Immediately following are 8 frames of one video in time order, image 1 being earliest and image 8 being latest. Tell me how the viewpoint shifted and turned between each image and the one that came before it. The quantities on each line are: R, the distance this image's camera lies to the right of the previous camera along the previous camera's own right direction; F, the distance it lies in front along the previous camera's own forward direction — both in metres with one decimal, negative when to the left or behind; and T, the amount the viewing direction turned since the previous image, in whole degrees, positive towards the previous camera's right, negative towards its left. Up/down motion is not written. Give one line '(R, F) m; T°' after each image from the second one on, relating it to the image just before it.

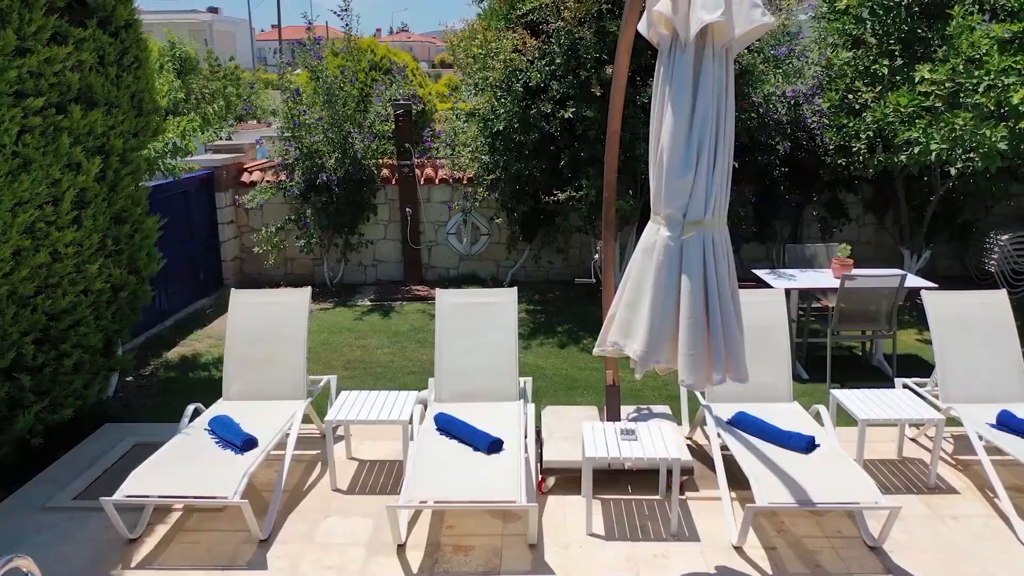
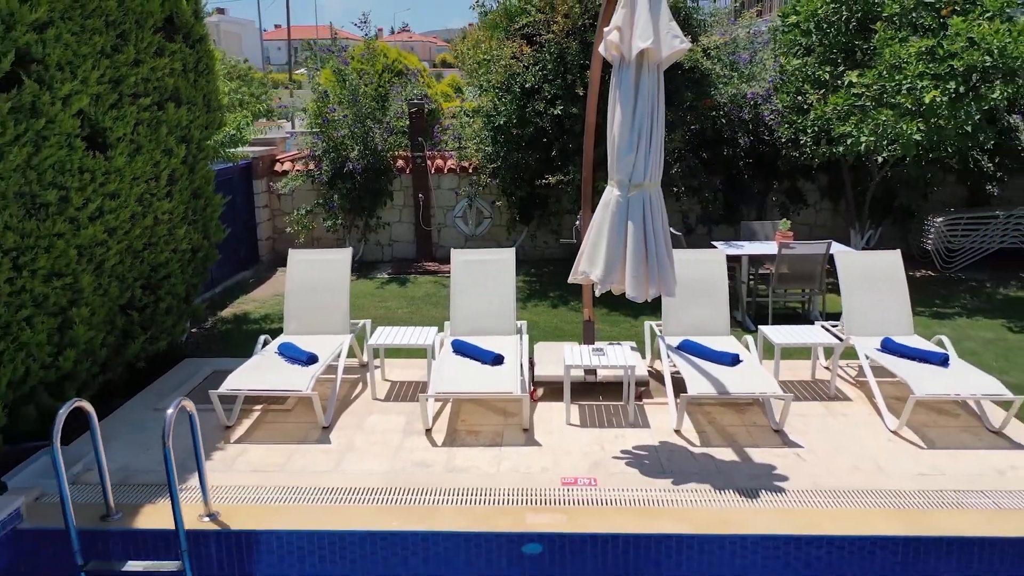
(0.0, -1.2) m; 0°
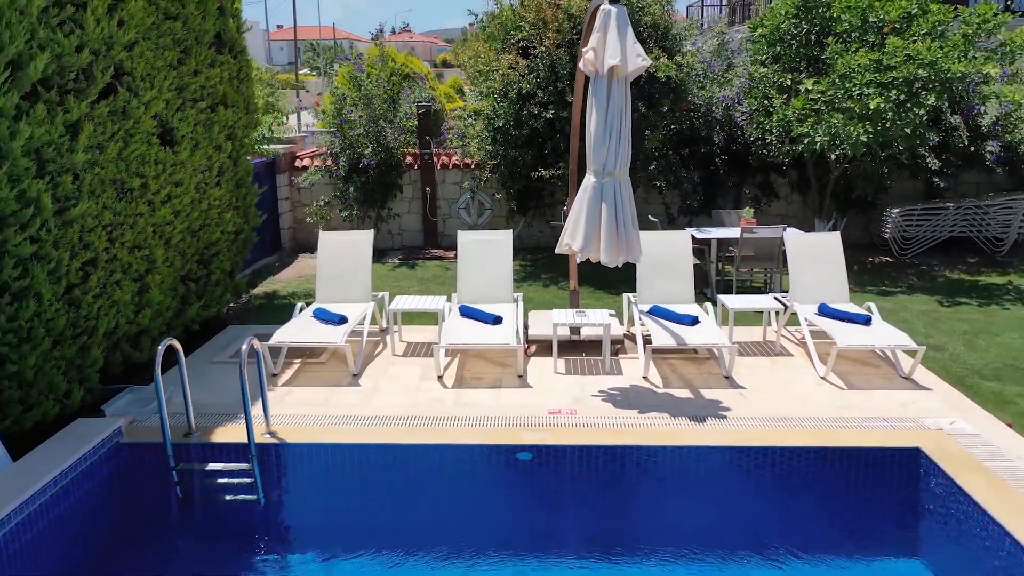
(0.0, -1.0) m; 0°
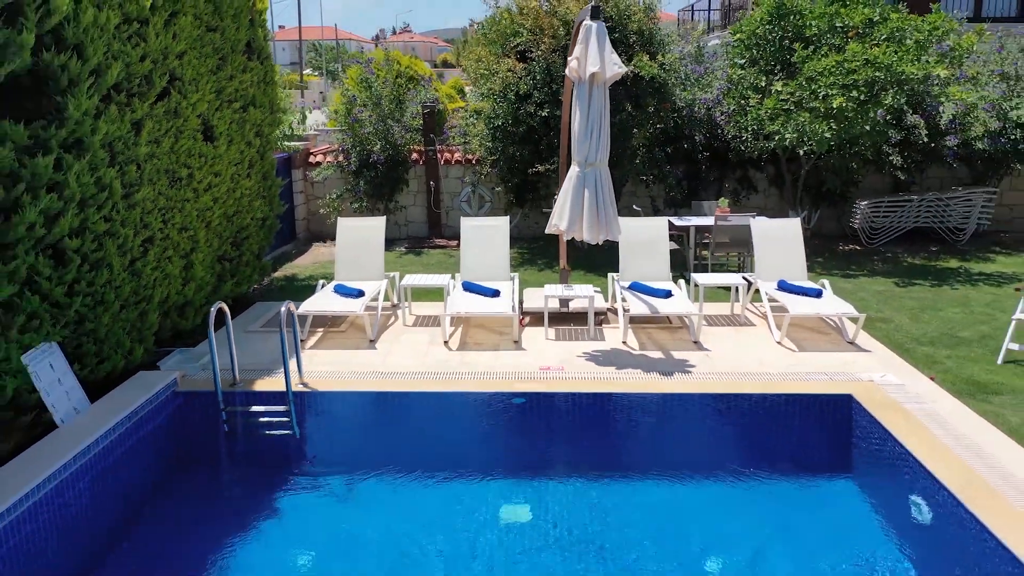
(0.0, -0.9) m; 0°
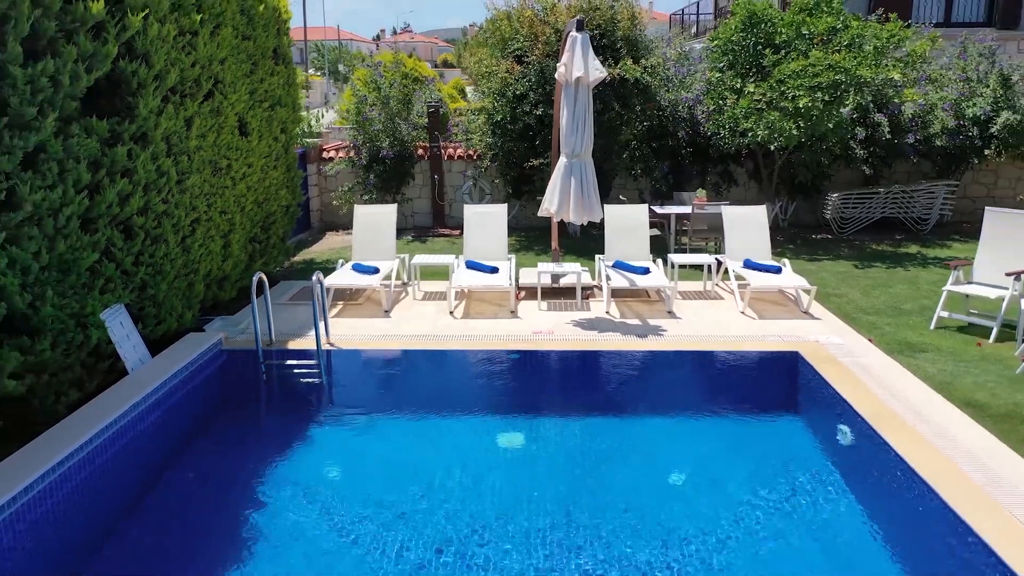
(0.0, -1.0) m; 0°
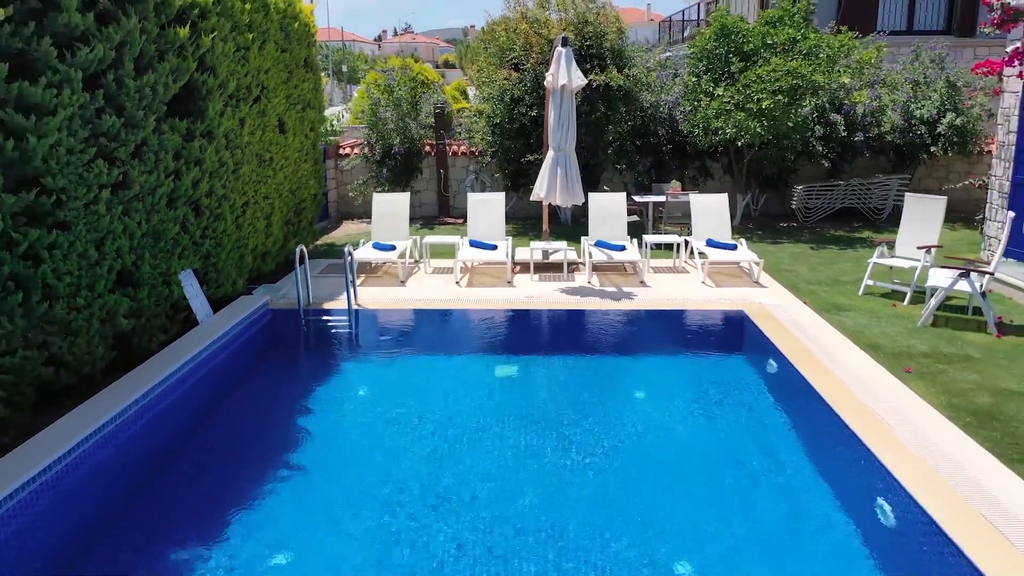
(+0.1, -1.4) m; 0°
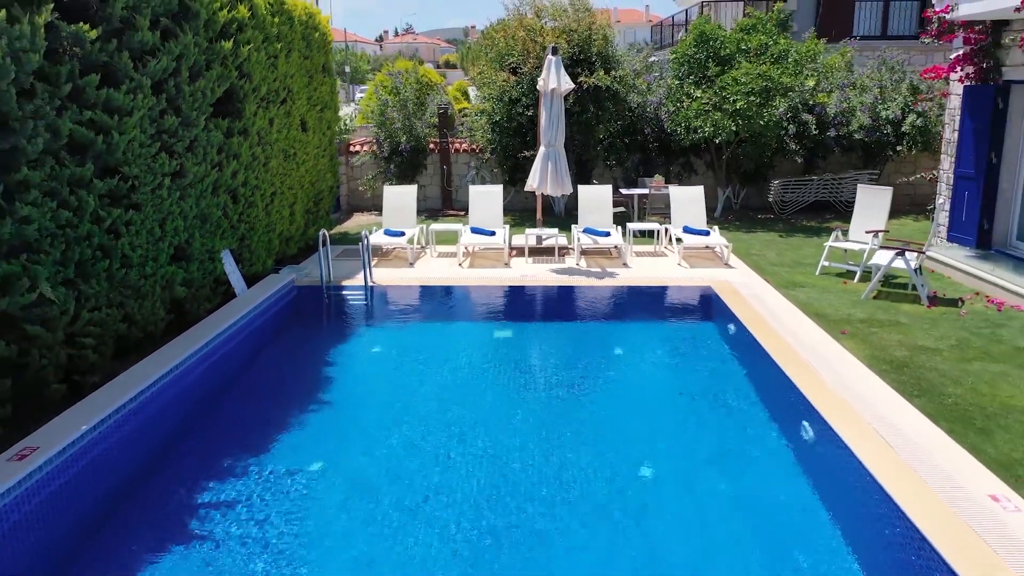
(+0.1, -1.1) m; 0°
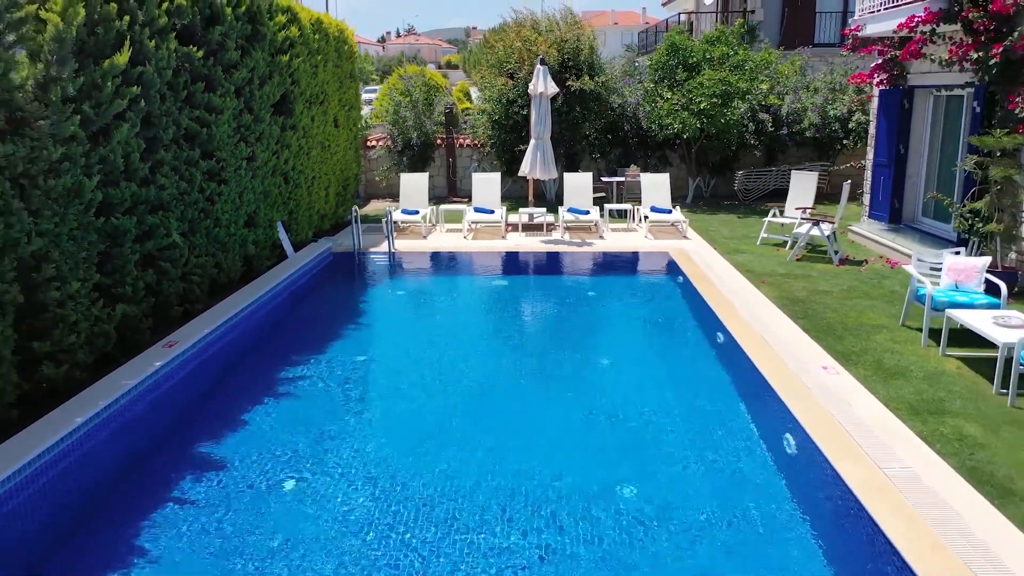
(+0.1, -2.1) m; 0°
